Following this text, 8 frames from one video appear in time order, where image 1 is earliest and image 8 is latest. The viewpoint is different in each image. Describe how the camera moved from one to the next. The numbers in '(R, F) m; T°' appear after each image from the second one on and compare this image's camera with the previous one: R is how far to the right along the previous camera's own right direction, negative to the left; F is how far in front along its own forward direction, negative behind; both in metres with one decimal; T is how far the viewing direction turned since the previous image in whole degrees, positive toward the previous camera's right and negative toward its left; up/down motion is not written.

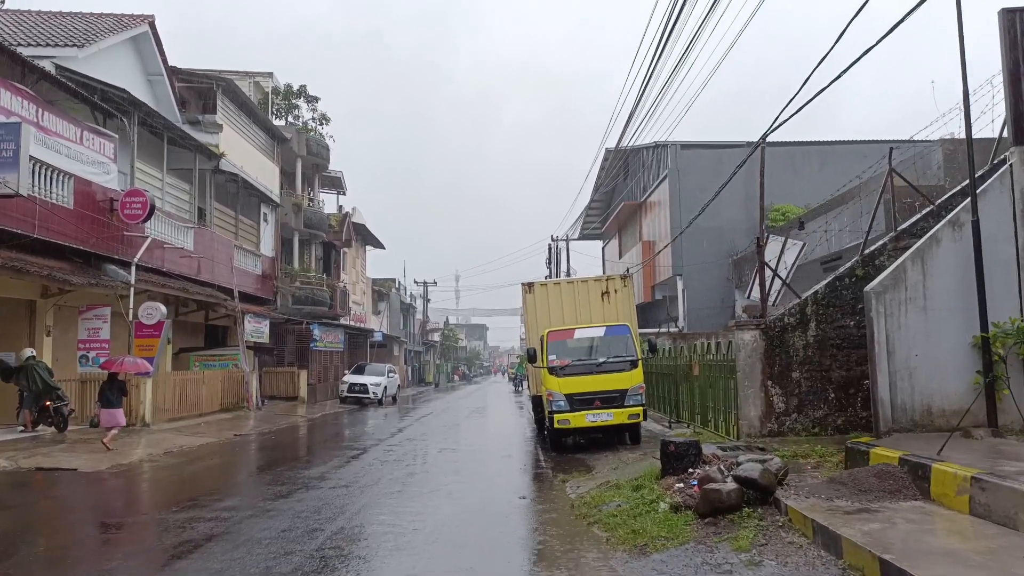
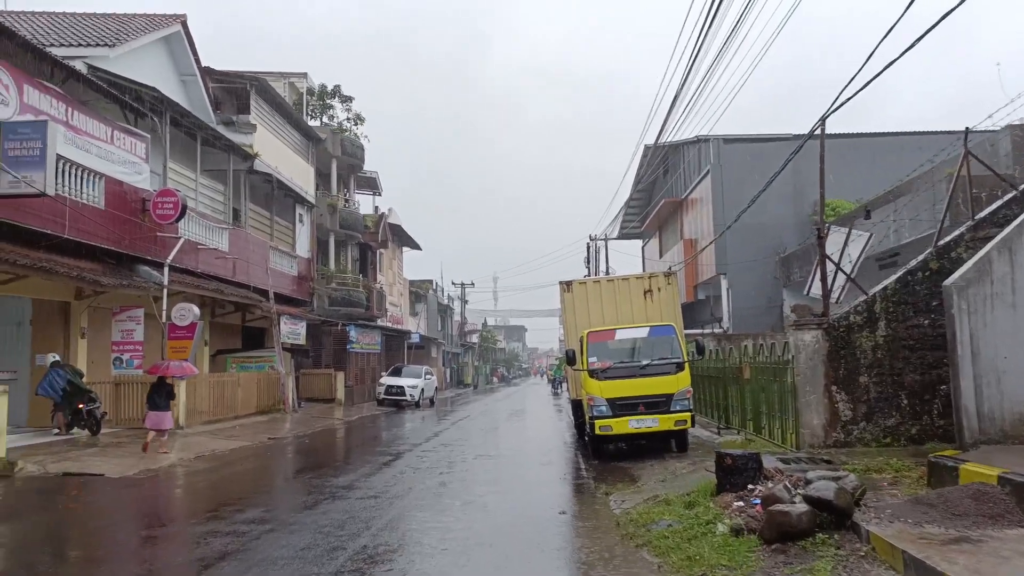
(0.0, +0.6) m; -3°
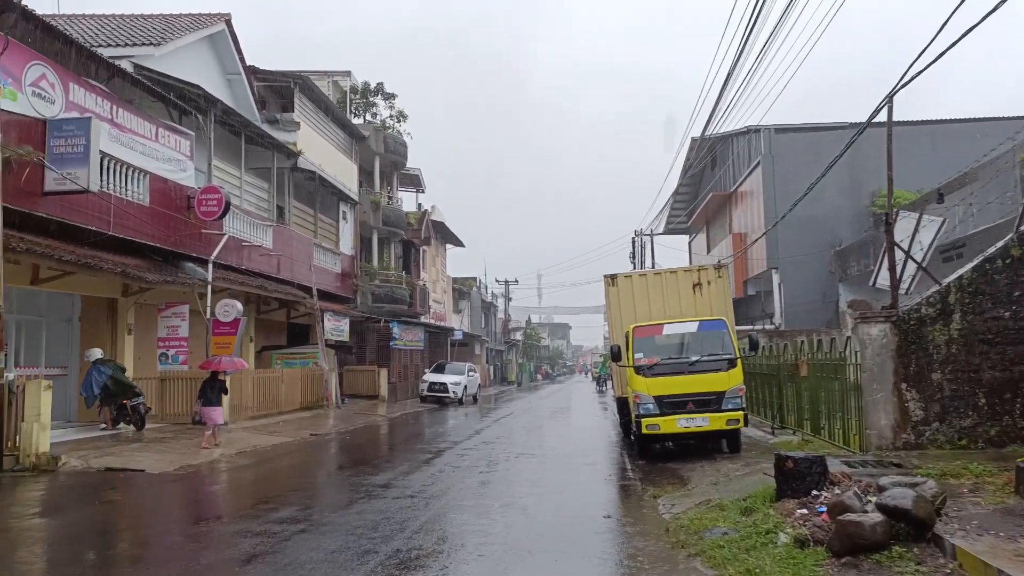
(0.0, +0.4) m; -4°
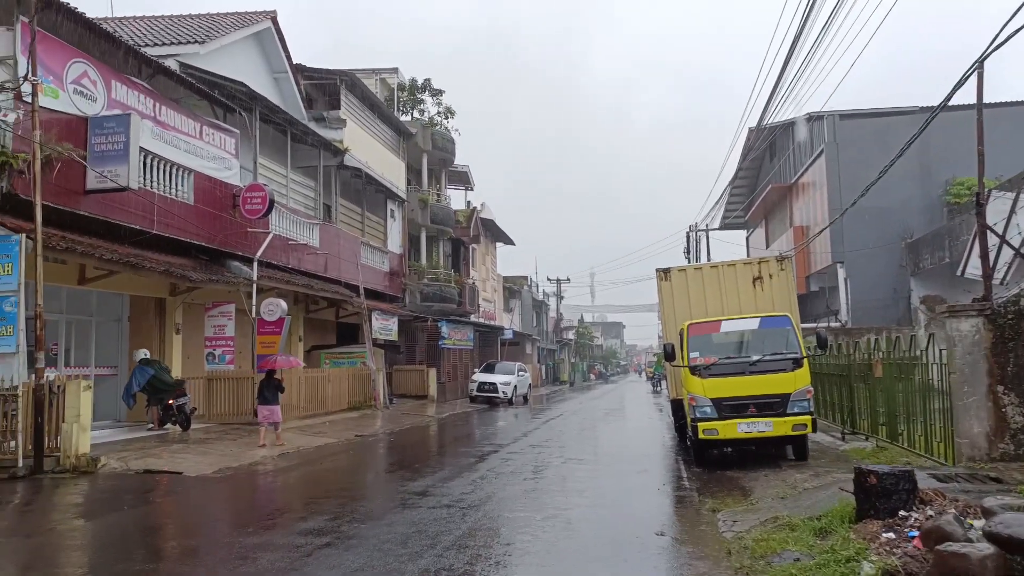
(+0.1, +0.6) m; -4°
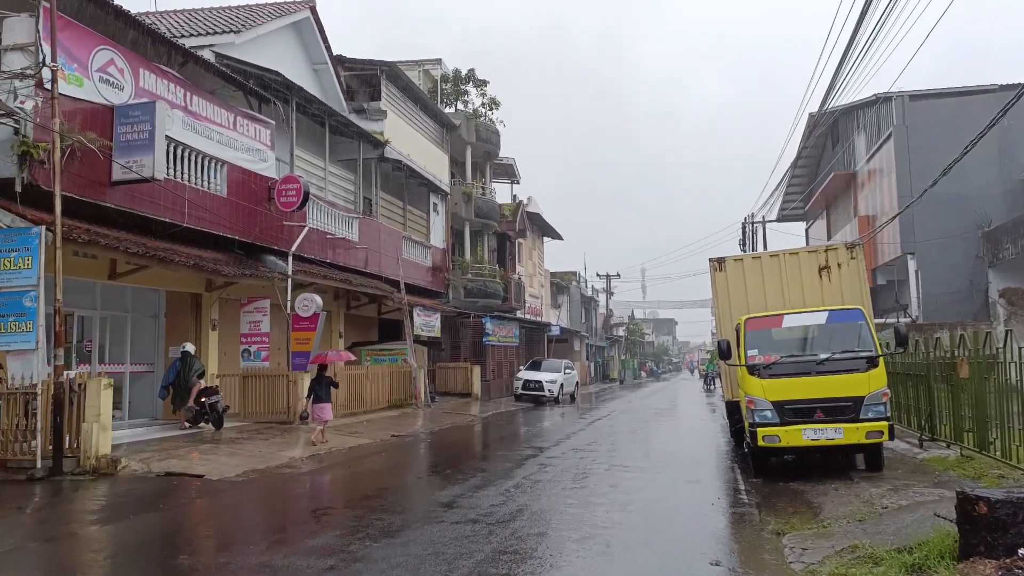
(+0.2, +0.8) m; -4°
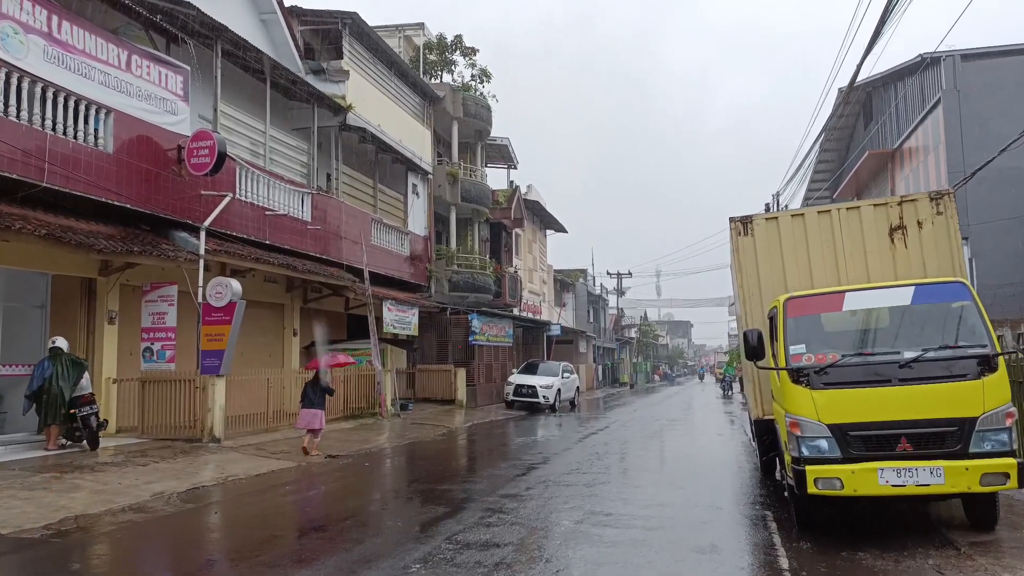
(+0.8, +3.0) m; -1°
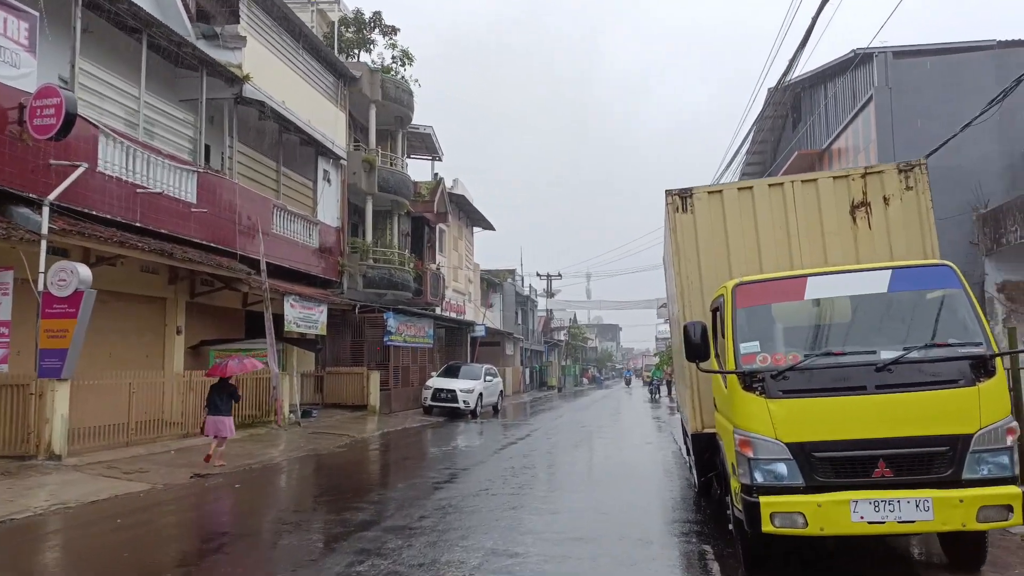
(+0.4, +1.4) m; +5°
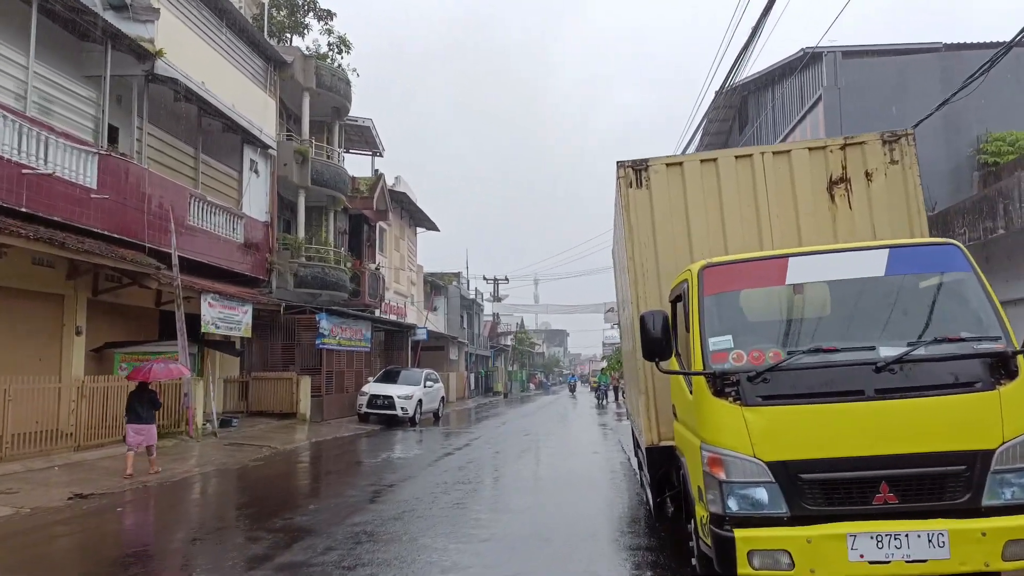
(+0.2, +1.0) m; +4°
